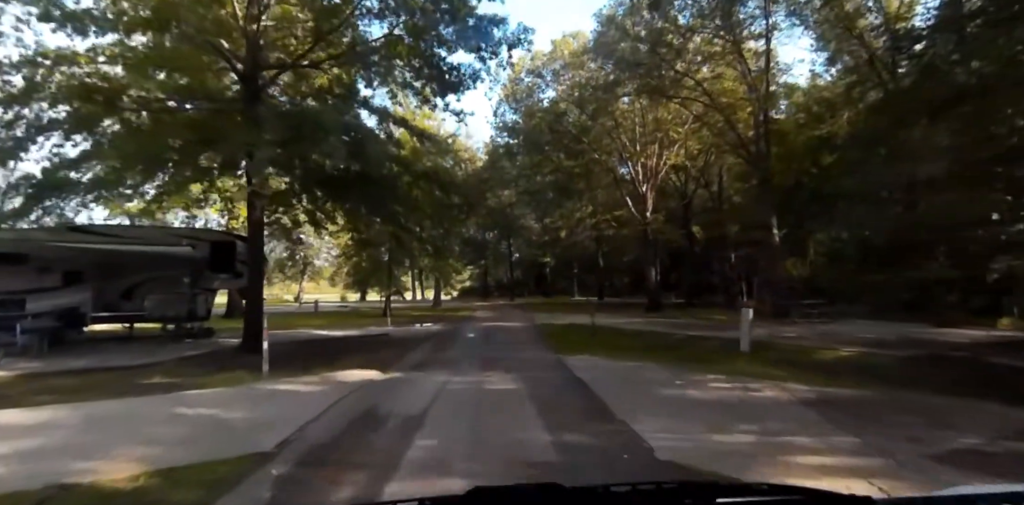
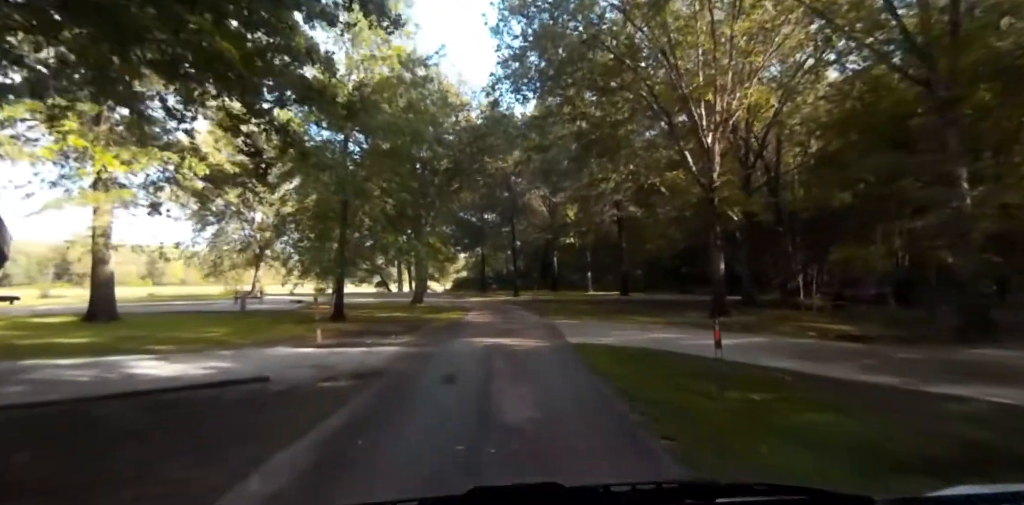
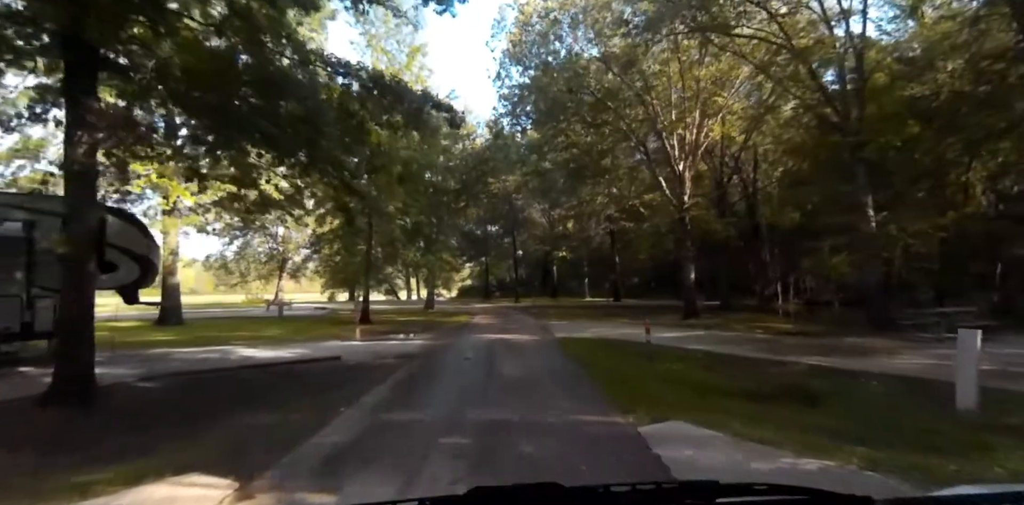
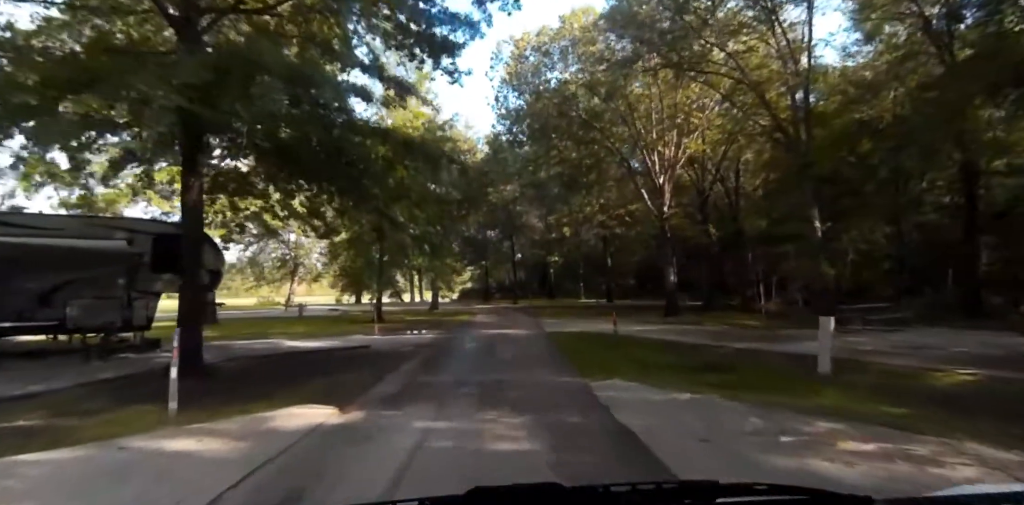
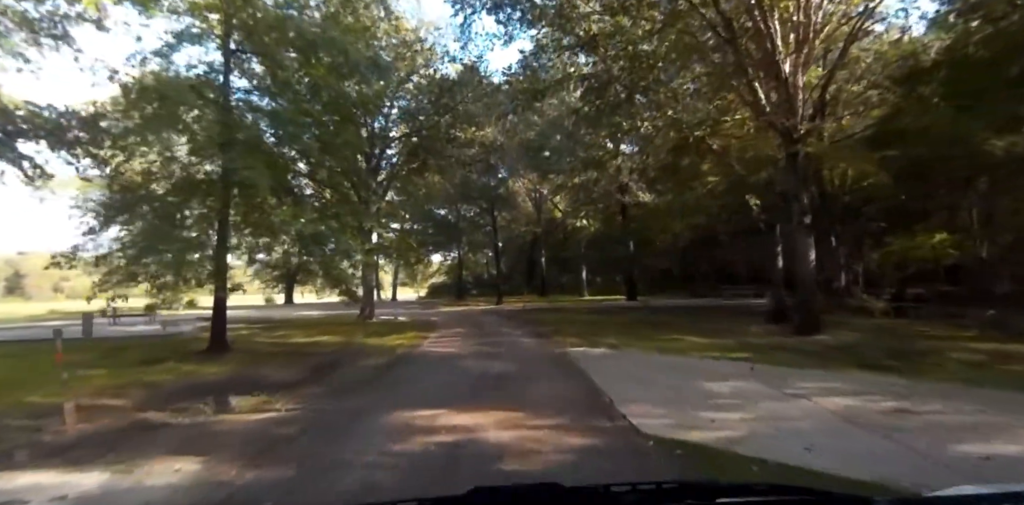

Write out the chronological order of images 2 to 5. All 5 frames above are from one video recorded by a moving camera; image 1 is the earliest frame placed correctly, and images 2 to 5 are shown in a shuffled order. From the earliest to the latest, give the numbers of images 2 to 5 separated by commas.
4, 3, 2, 5
